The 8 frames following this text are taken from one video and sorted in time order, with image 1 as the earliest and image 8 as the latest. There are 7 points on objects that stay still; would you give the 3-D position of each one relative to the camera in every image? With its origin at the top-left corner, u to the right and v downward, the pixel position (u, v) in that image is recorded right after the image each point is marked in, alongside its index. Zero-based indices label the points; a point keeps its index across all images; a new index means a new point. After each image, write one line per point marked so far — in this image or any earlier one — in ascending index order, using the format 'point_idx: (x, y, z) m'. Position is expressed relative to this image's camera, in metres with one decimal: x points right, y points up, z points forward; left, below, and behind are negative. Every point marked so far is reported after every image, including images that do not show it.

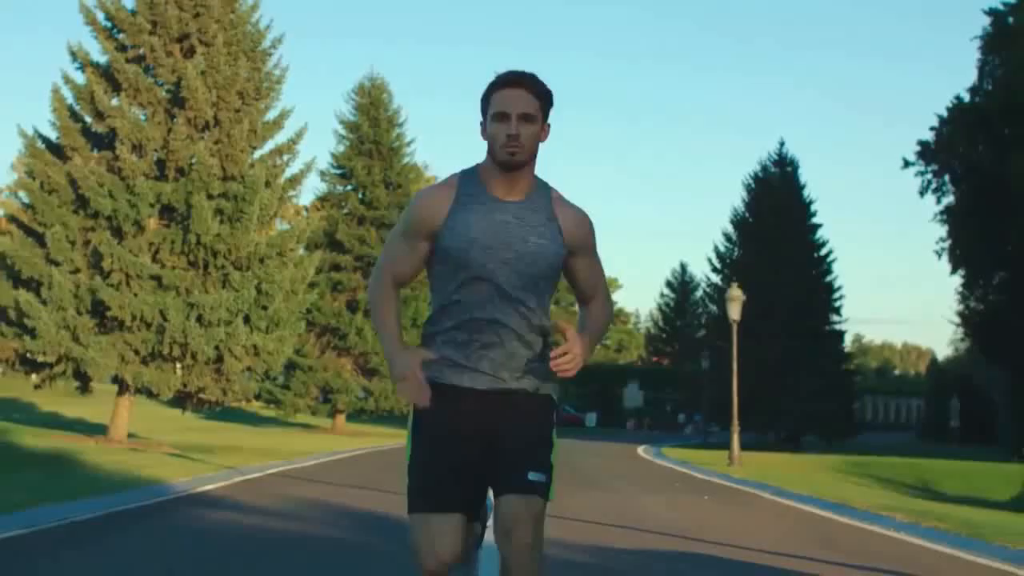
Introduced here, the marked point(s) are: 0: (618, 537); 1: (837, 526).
0: (+1.2, -2.5, +13.8) m
1: (+3.7, -2.7, +15.3) m
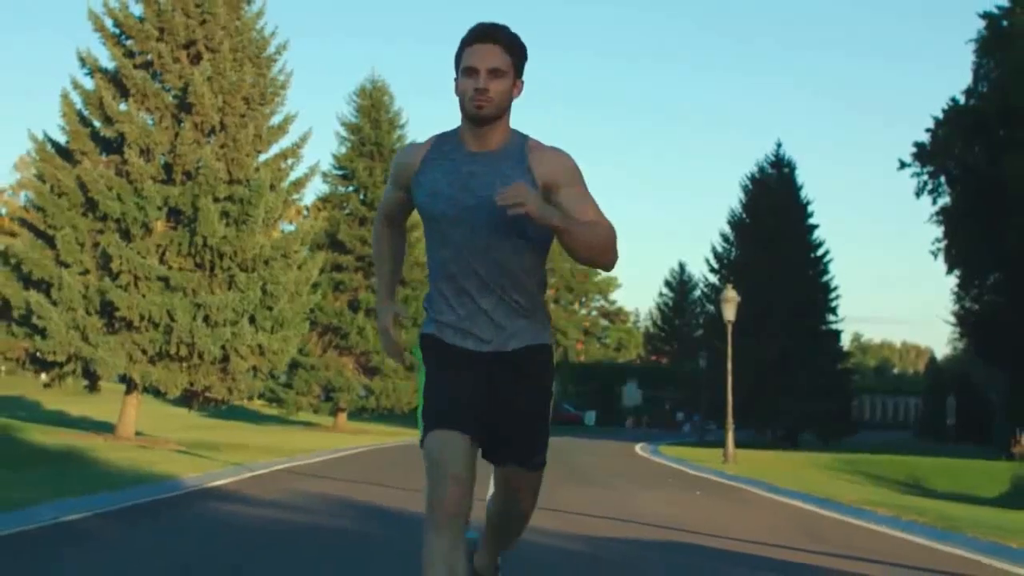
0: (+1.2, -2.5, +14.5) m
1: (+3.7, -2.7, +15.9) m
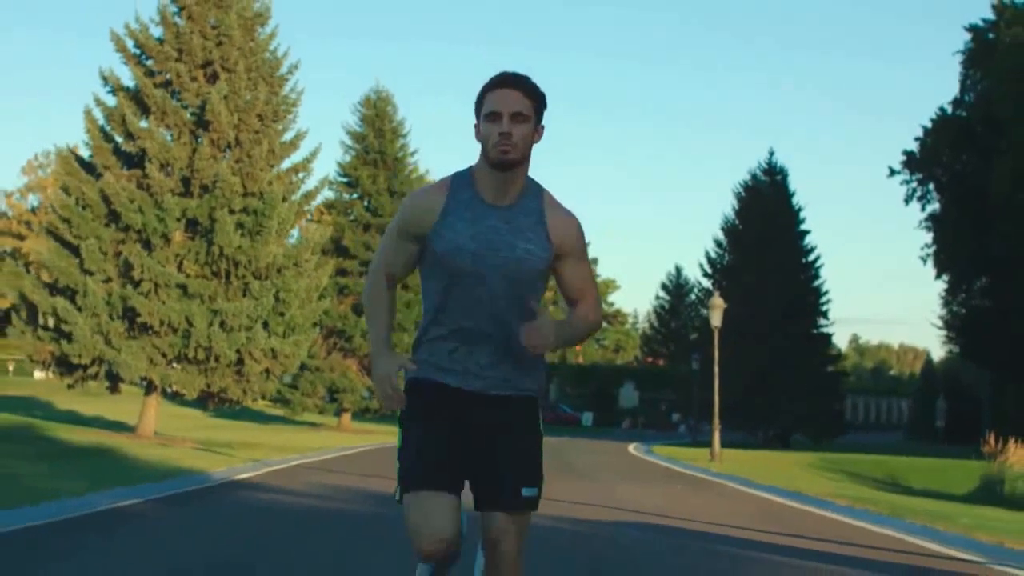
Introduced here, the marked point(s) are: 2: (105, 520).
0: (+1.1, -2.7, +16.2) m
1: (+3.6, -2.9, +17.7) m
2: (-4.4, -2.5, +14.7) m
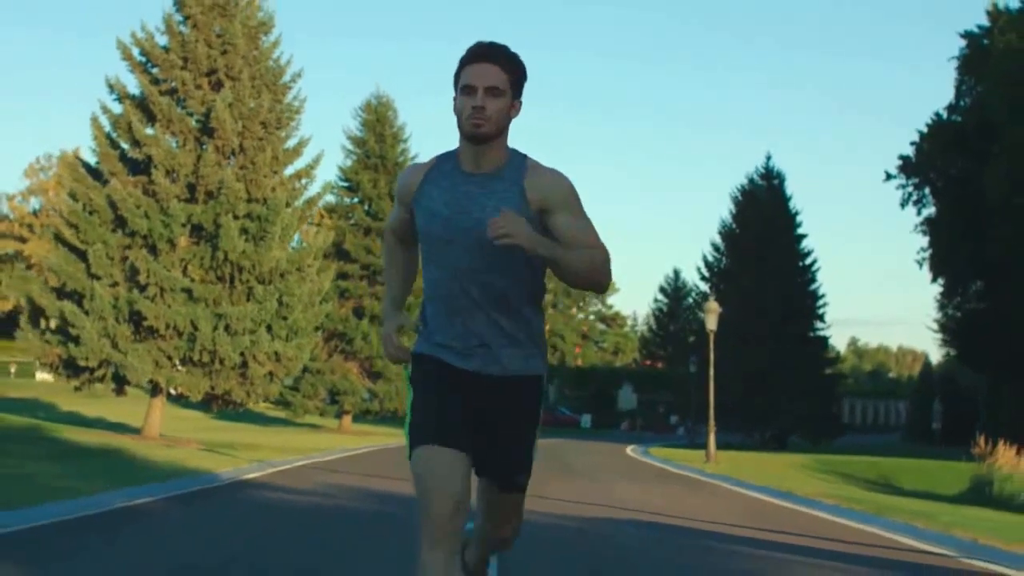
0: (+1.1, -2.8, +16.8) m
1: (+3.6, -3.0, +18.3) m
2: (-4.4, -2.6, +15.3) m
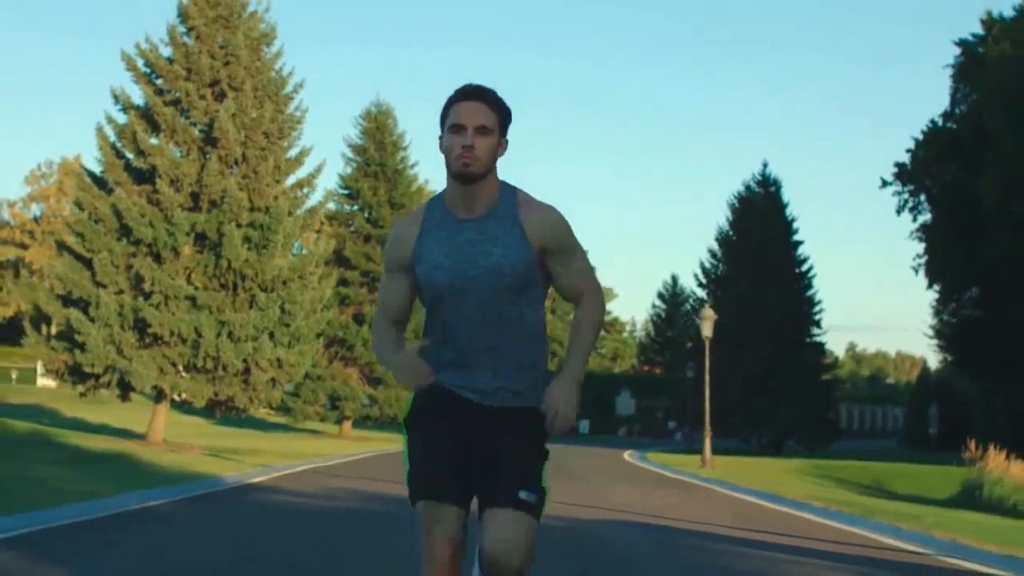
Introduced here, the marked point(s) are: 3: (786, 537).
0: (+1.1, -2.9, +17.3) m
1: (+3.6, -3.1, +18.8) m
2: (-4.4, -2.7, +15.8) m
3: (+3.0, -2.7, +14.9) m
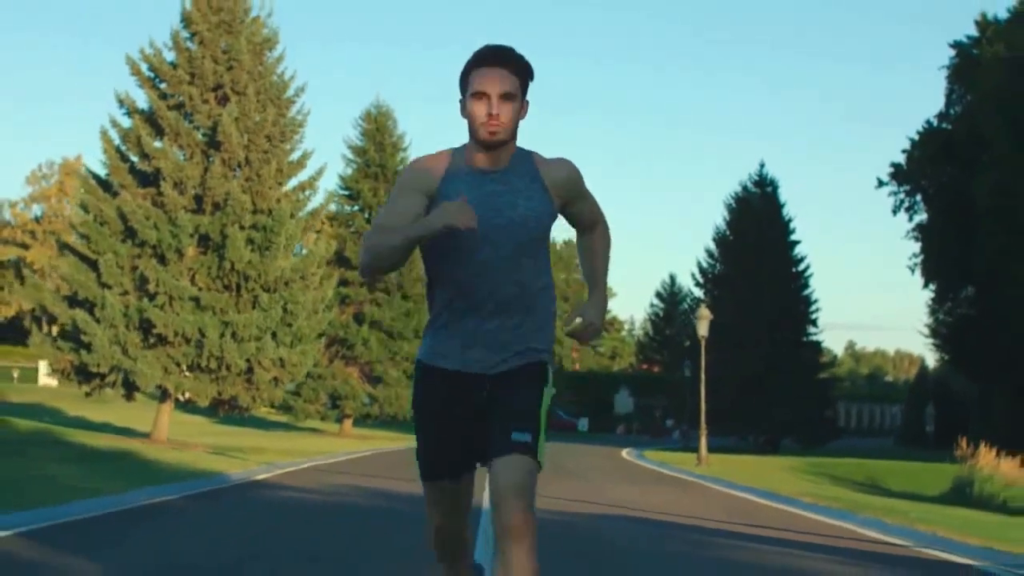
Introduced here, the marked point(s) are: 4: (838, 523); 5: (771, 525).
0: (+1.1, -2.9, +17.8) m
1: (+3.6, -3.1, +19.3) m
2: (-4.4, -2.7, +16.3) m
3: (+3.0, -2.7, +15.4) m
4: (+3.8, -2.8, +15.9) m
5: (+3.0, -2.8, +15.9) m
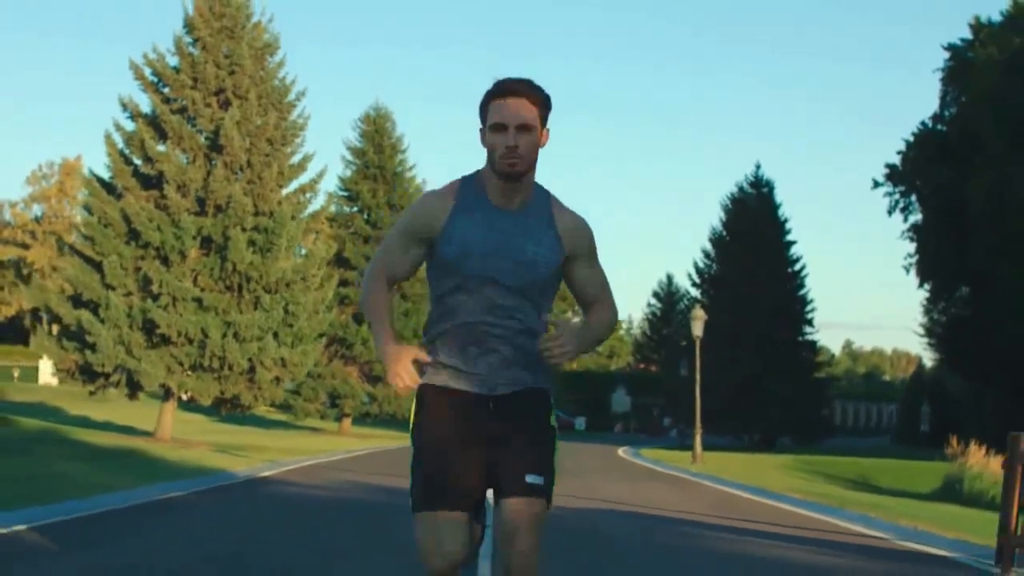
0: (+1.0, -3.0, +18.4) m
1: (+3.5, -3.1, +19.9) m
2: (-4.5, -2.7, +16.8) m
3: (+2.9, -2.8, +15.9) m
4: (+3.8, -2.8, +16.5) m
5: (+3.0, -2.8, +16.4) m
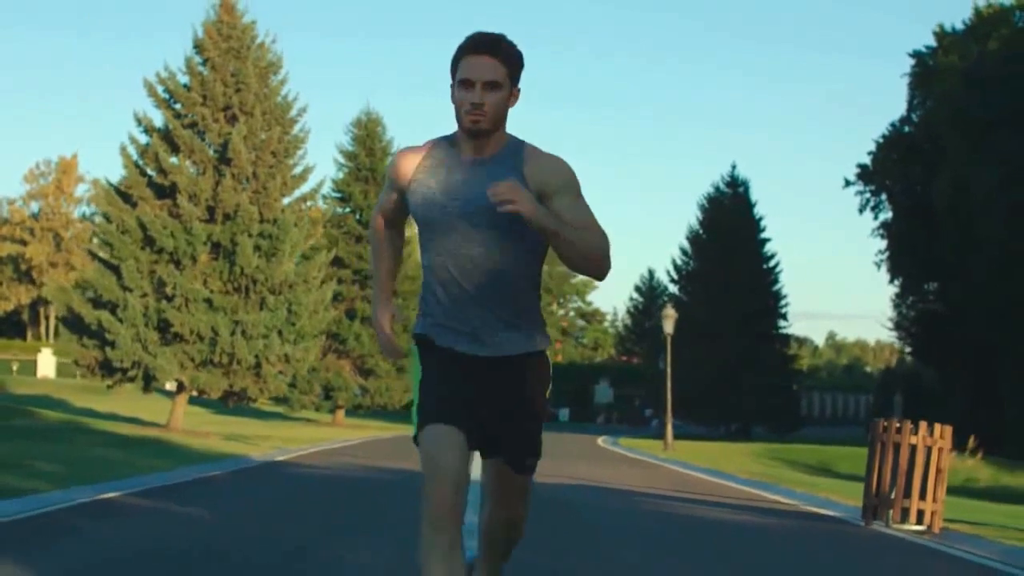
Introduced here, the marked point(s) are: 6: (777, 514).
0: (+0.8, -3.1, +21.3) m
1: (+3.3, -3.3, +22.8) m
2: (-4.7, -2.9, +19.7) m
3: (+2.7, -2.9, +18.9) m
4: (+3.6, -2.9, +19.4) m
5: (+2.8, -3.0, +19.4) m
6: (+3.2, -2.7, +16.1) m
